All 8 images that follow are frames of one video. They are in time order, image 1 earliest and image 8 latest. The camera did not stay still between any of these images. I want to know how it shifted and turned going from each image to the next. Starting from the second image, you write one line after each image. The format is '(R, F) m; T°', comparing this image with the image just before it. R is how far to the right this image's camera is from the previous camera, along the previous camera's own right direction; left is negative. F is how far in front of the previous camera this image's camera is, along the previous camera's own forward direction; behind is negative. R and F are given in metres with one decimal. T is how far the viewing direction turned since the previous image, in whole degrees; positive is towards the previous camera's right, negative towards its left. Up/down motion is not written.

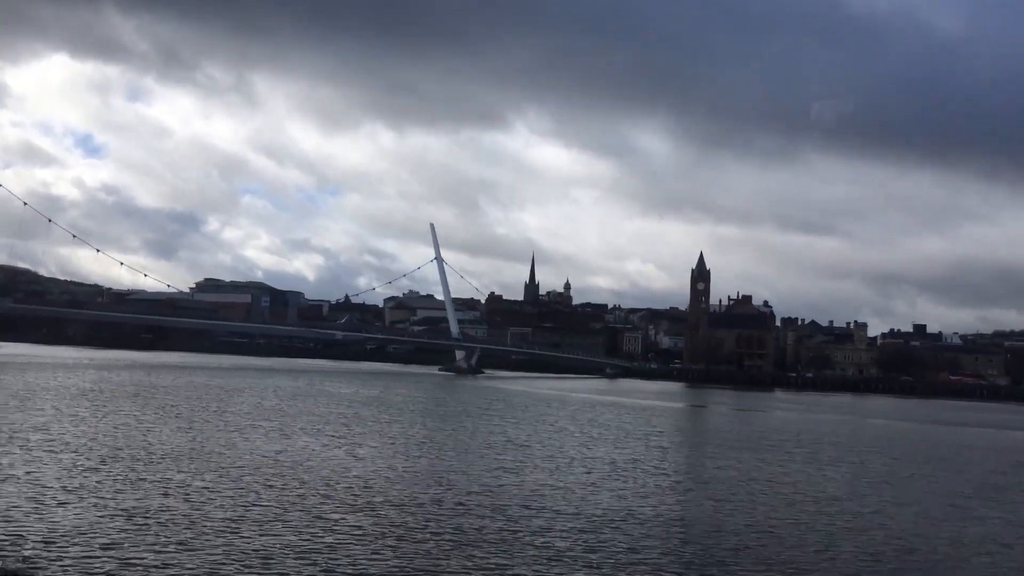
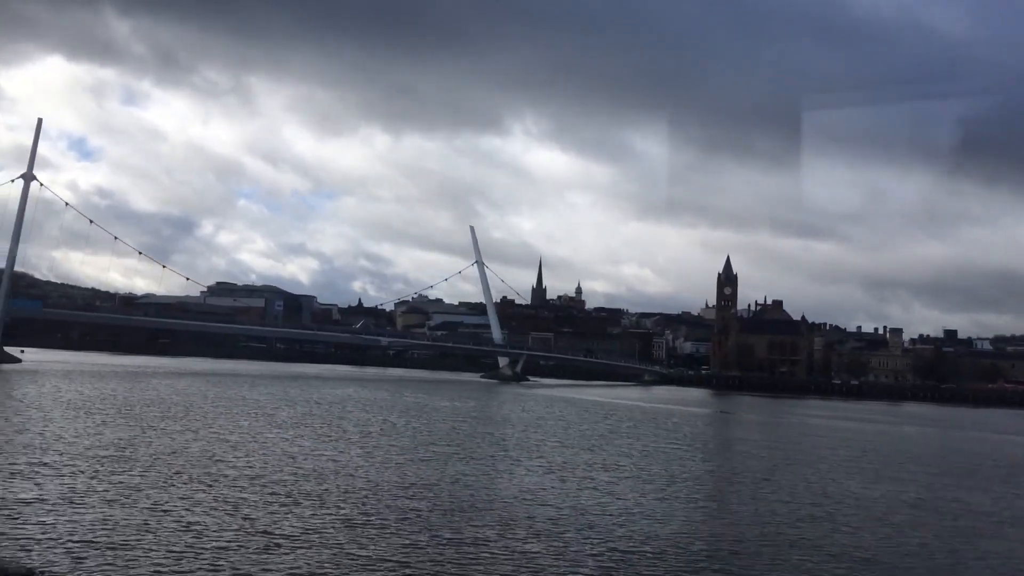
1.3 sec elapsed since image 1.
(-1.3, +0.9) m; 0°
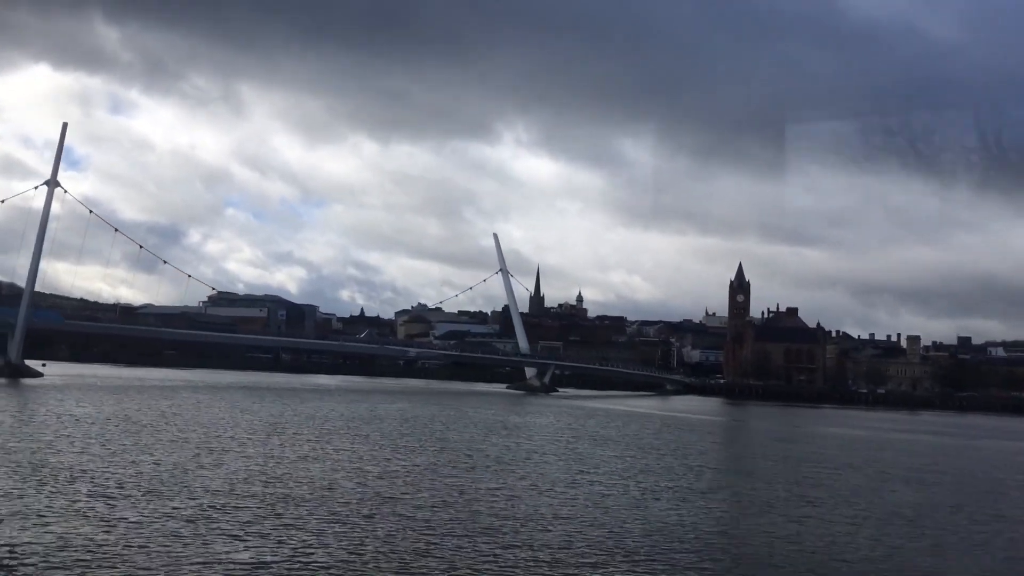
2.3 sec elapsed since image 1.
(-0.9, +0.6) m; +1°
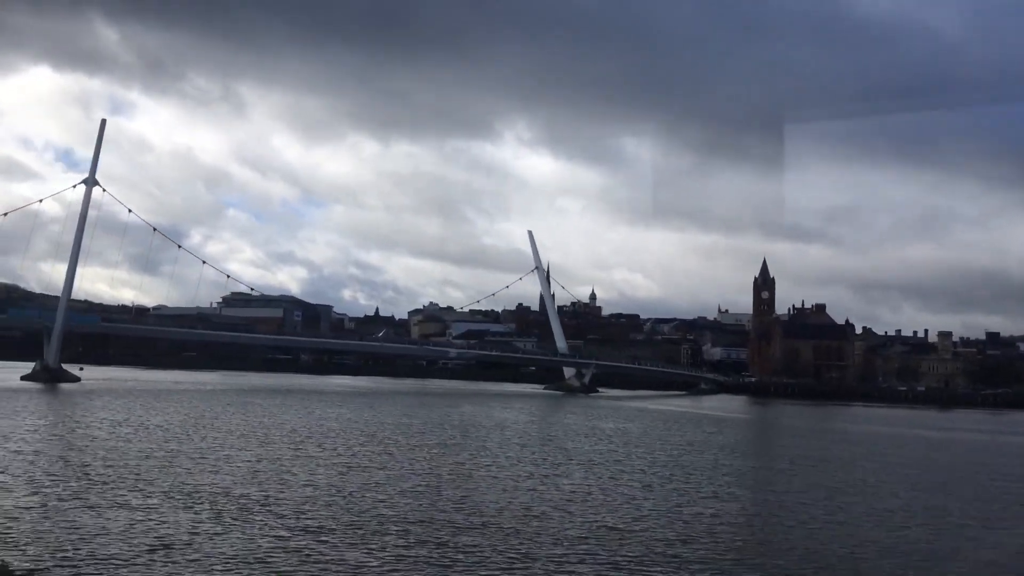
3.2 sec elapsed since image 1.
(-0.9, +0.6) m; 0°
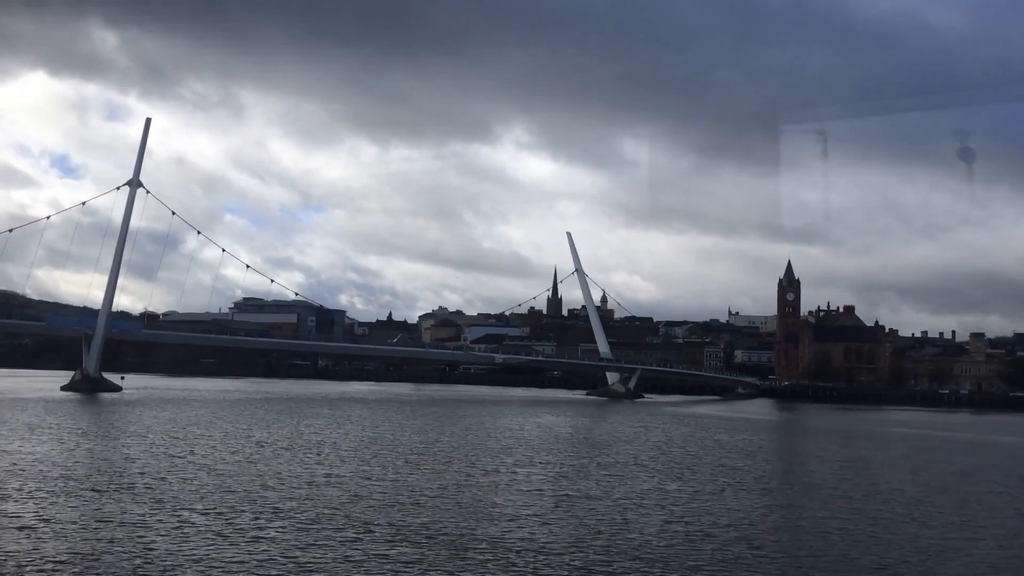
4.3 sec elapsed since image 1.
(-1.0, +0.7) m; 0°
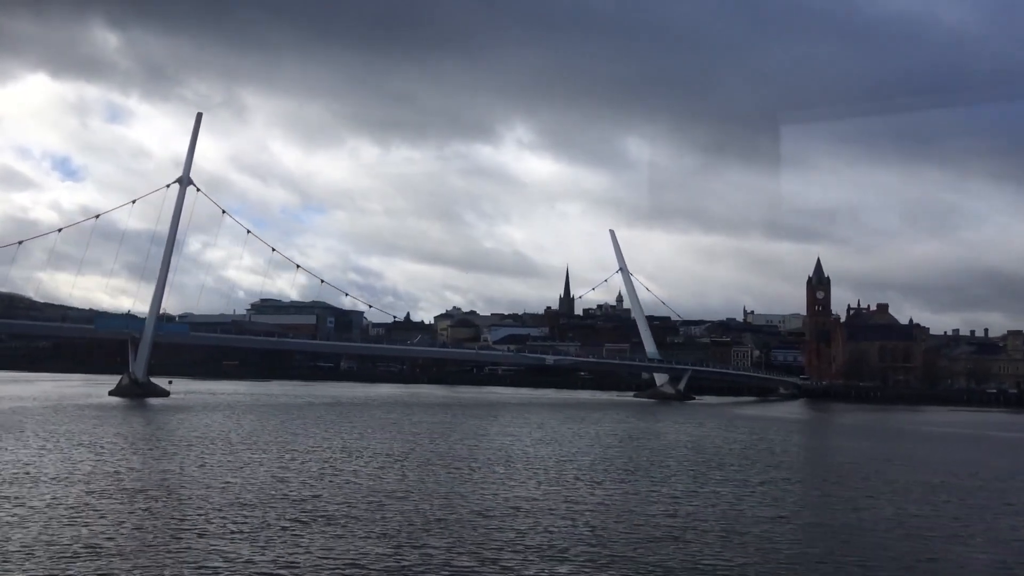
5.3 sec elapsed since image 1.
(-1.0, +0.6) m; 0°
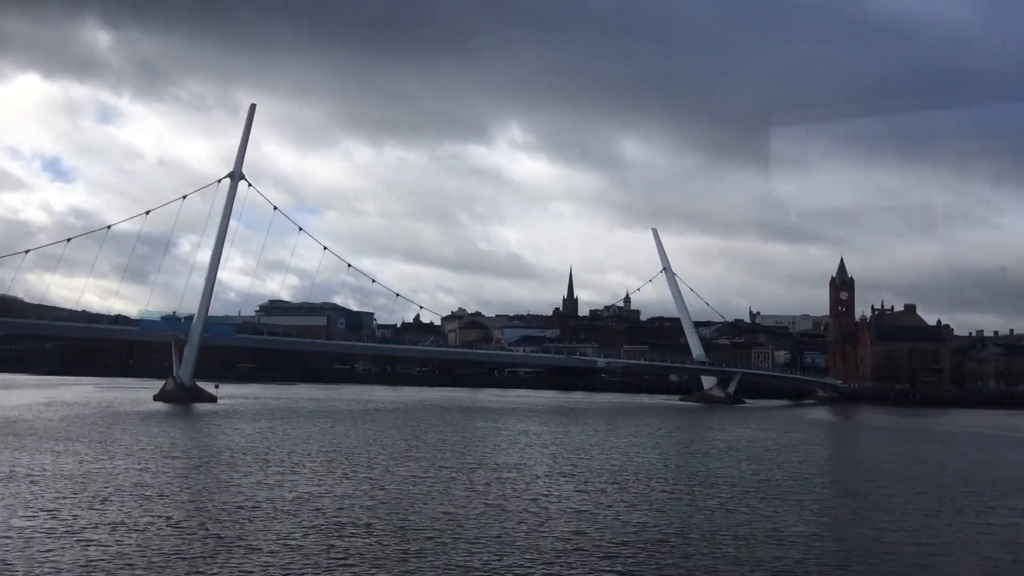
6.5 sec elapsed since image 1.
(-1.1, +0.8) m; +1°
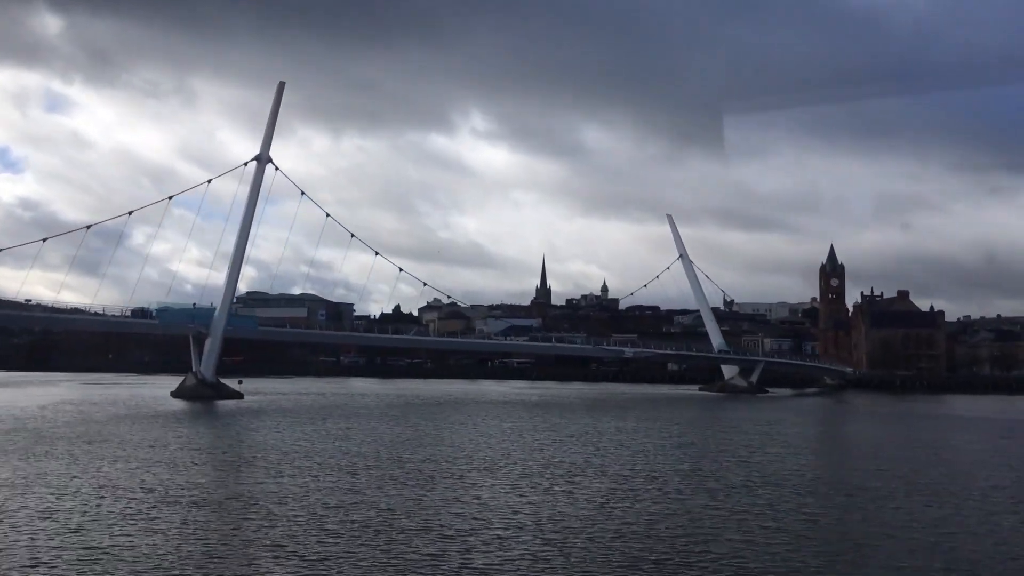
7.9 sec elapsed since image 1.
(-1.2, +0.8) m; +2°
